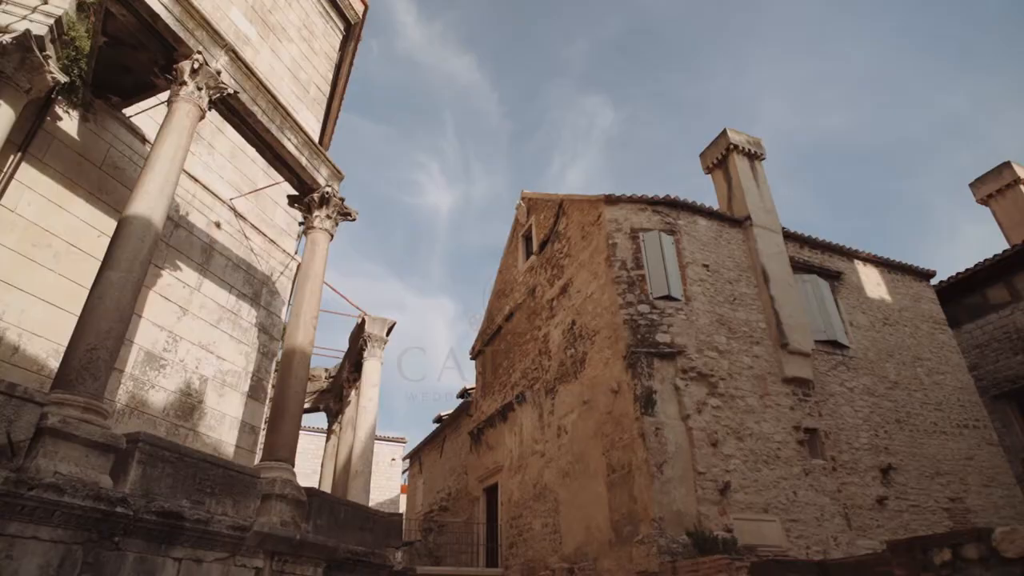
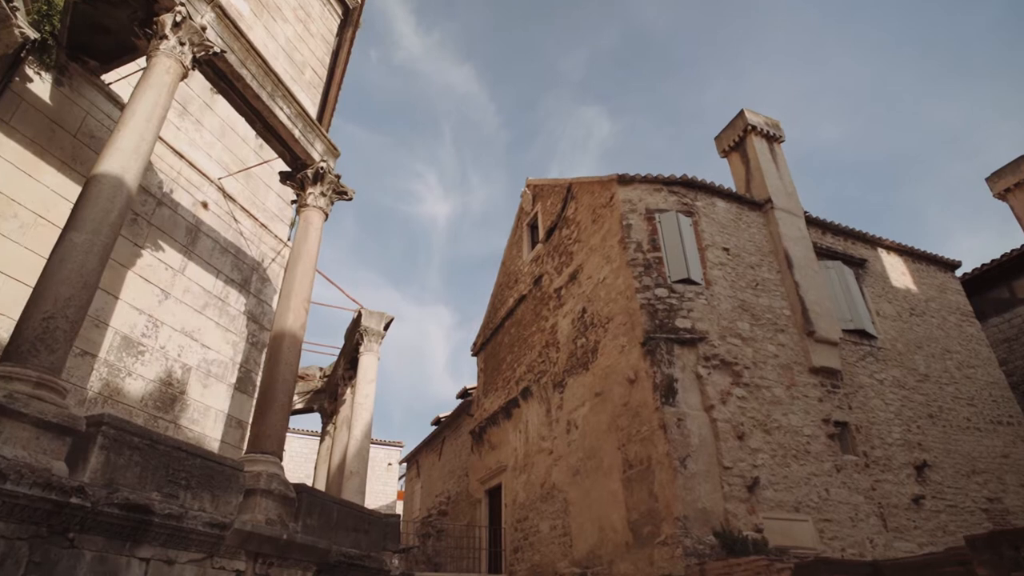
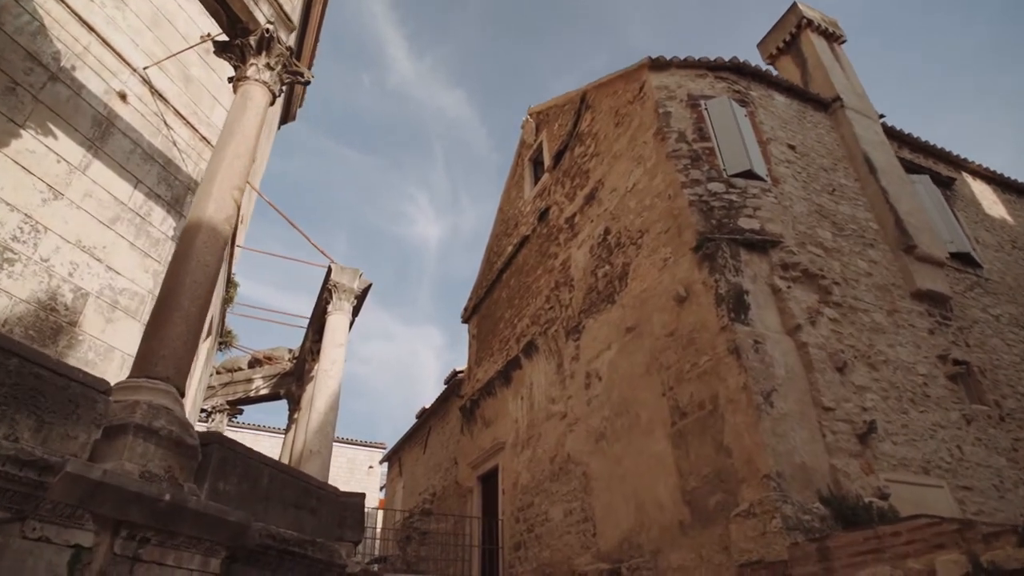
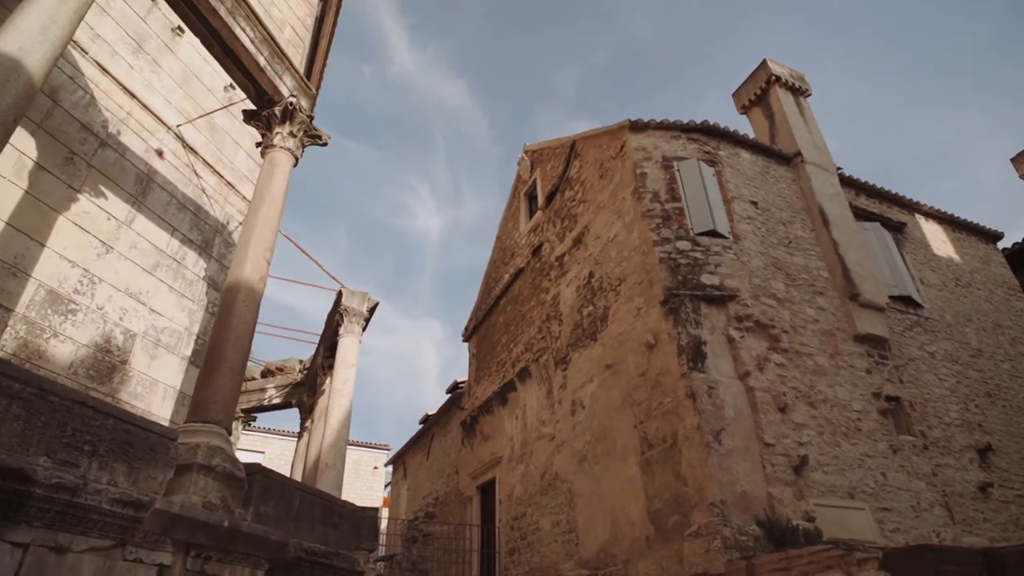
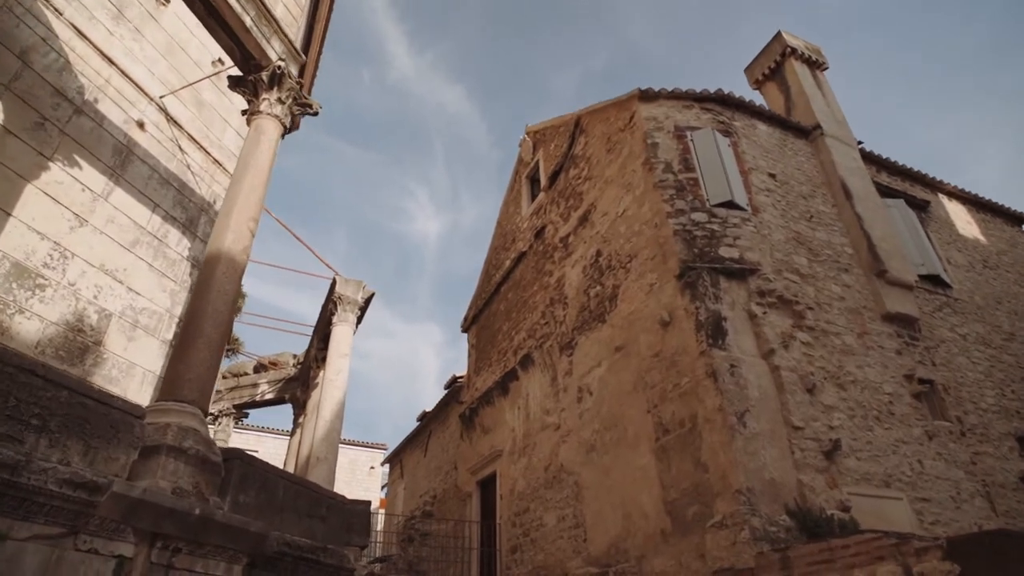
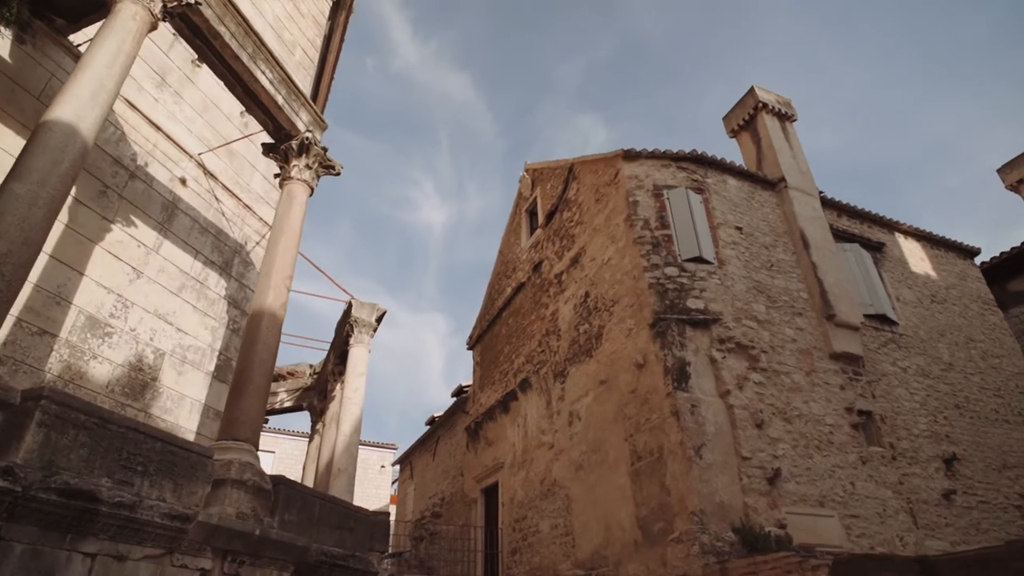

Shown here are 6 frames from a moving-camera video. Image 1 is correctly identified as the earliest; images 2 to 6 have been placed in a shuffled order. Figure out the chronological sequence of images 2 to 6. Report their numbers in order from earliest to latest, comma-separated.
2, 6, 4, 5, 3
